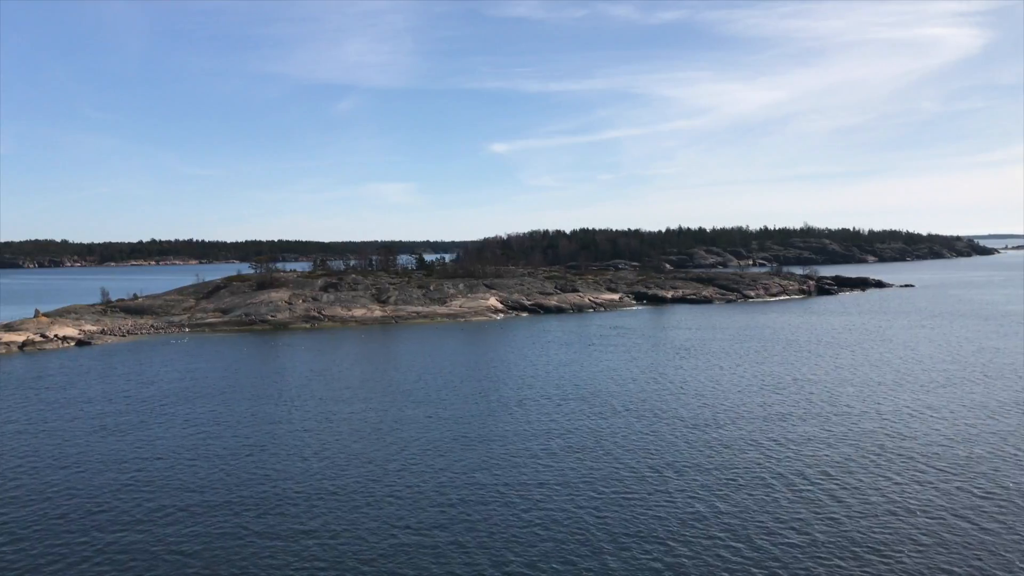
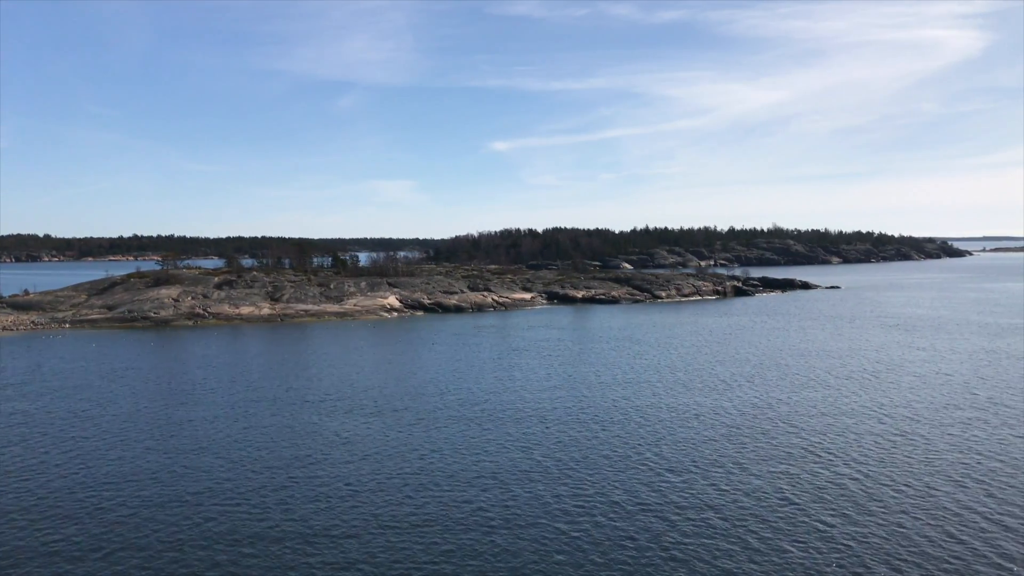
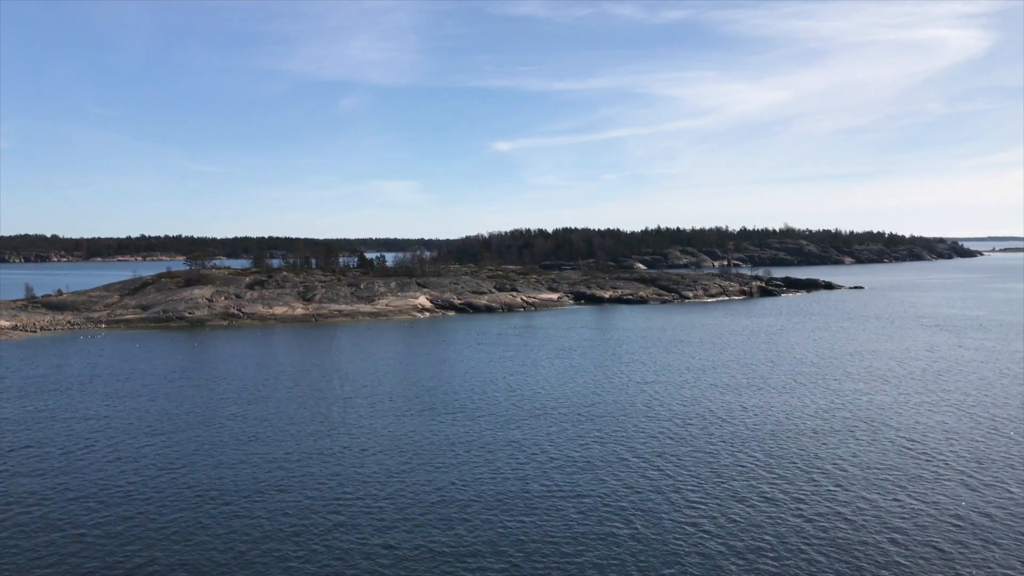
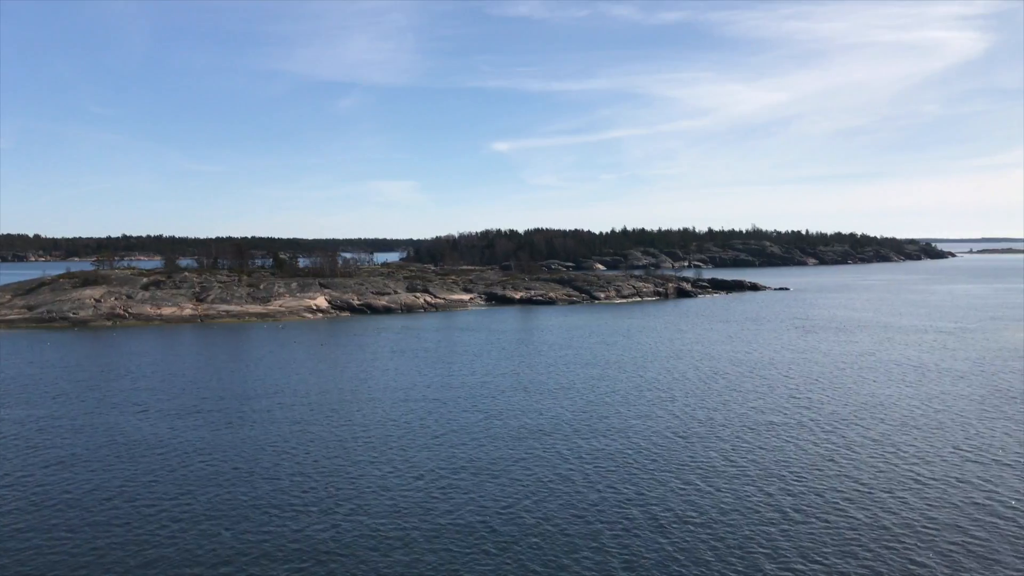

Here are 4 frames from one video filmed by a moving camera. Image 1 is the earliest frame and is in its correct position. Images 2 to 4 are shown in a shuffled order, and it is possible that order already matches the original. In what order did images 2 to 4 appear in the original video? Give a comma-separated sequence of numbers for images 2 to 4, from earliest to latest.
3, 2, 4
